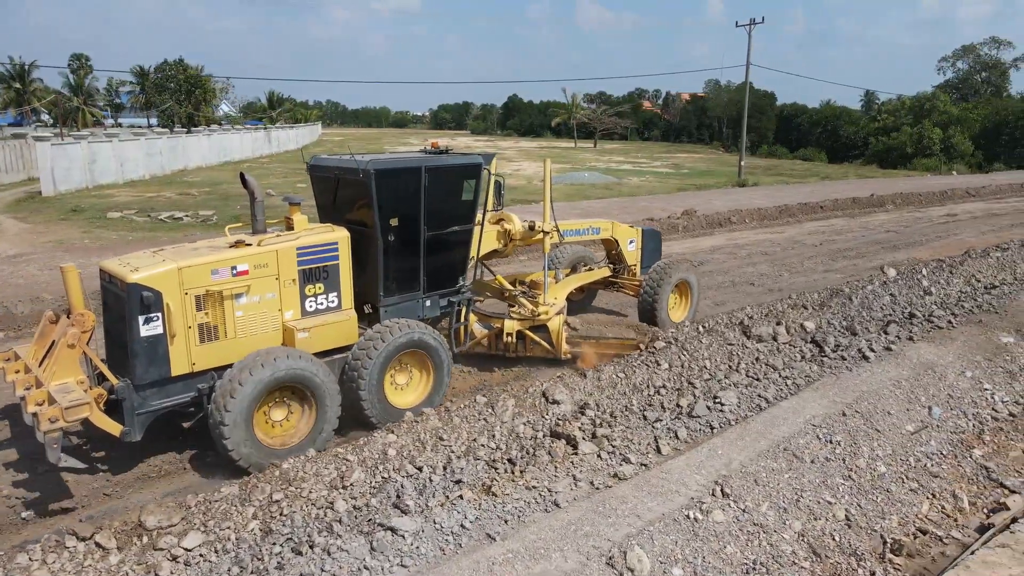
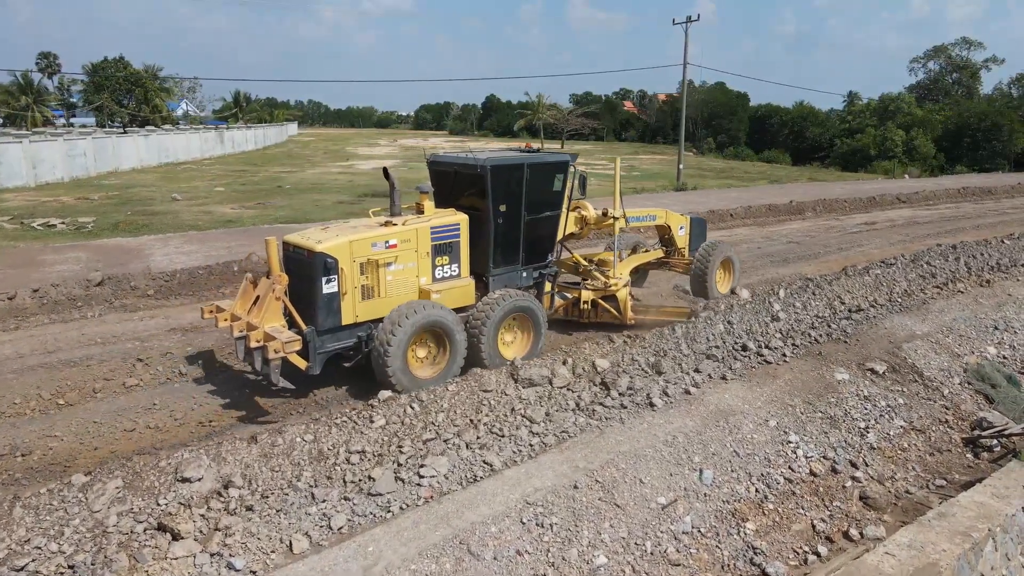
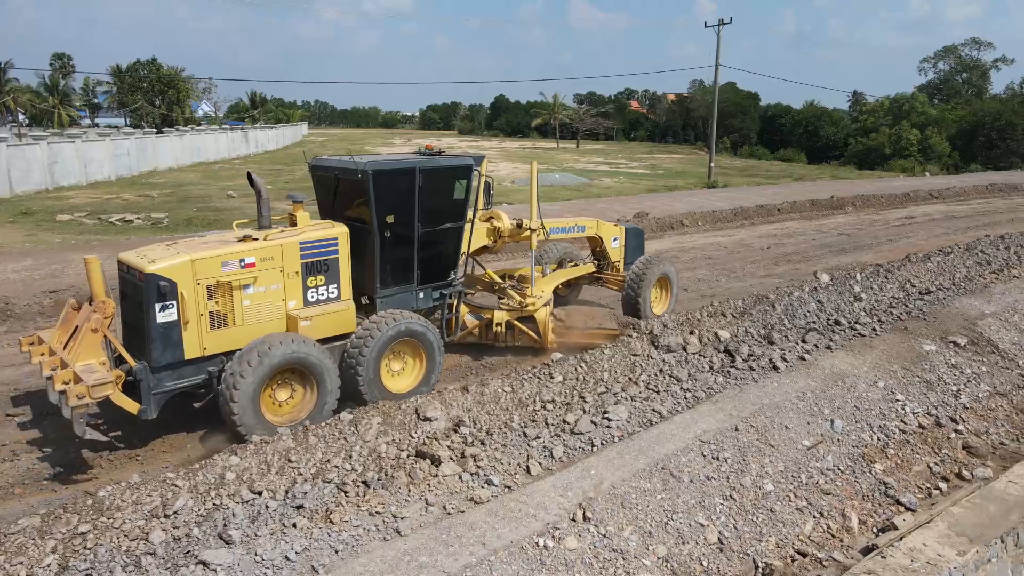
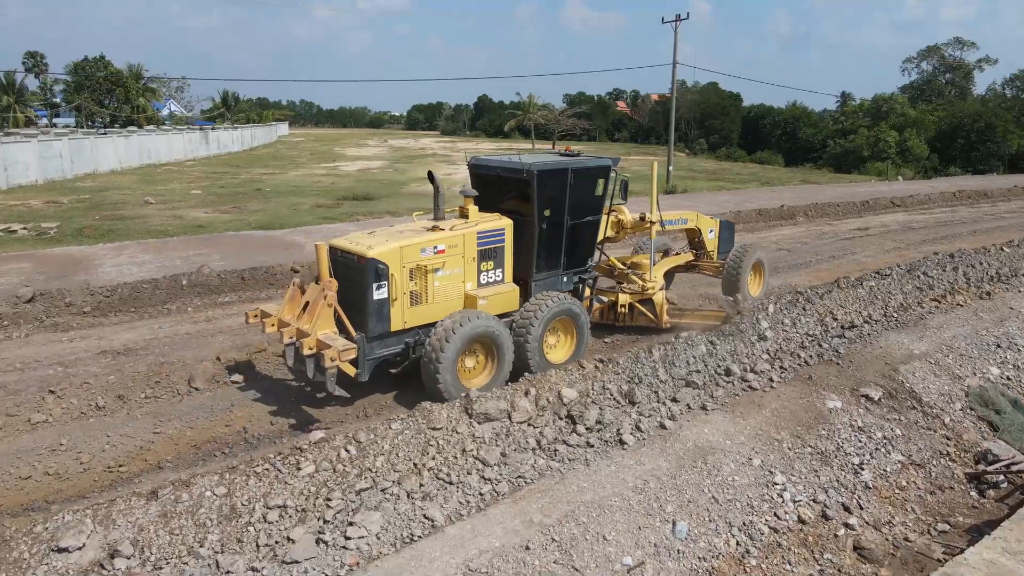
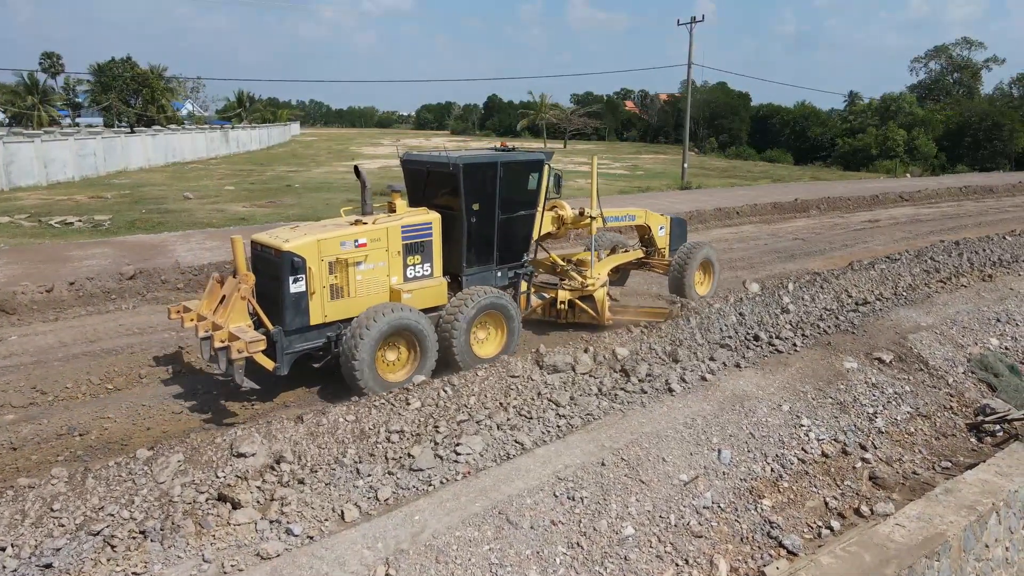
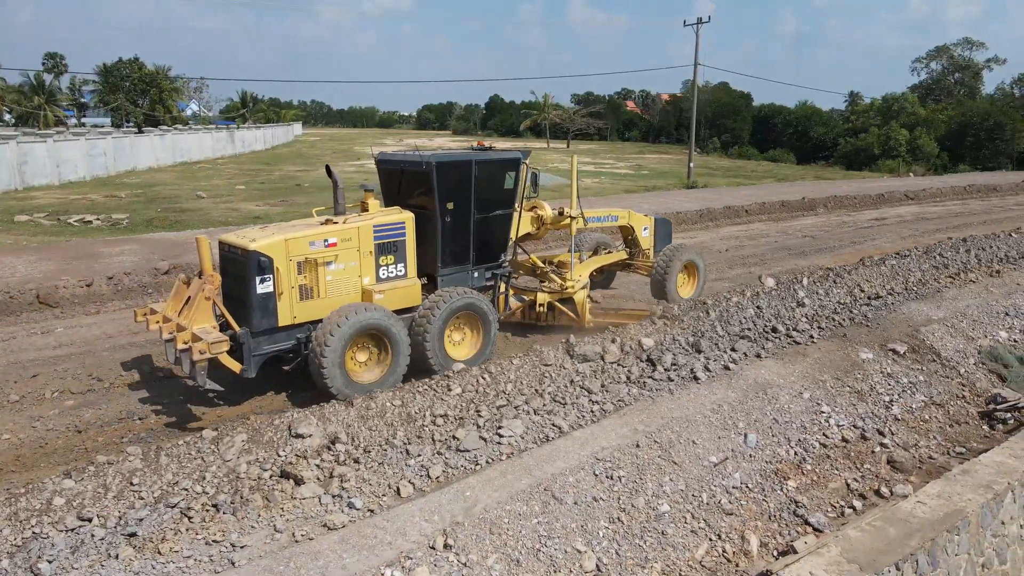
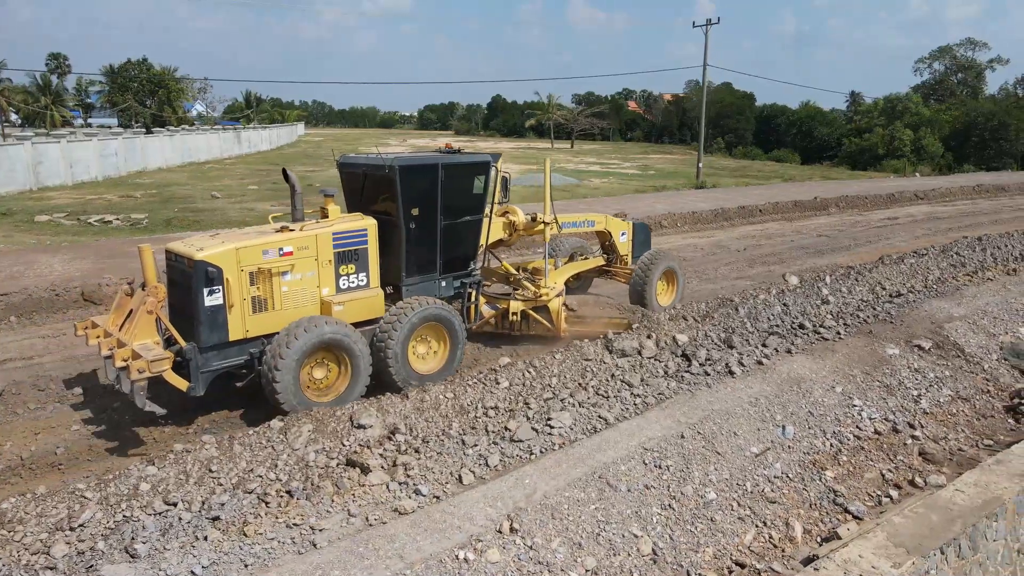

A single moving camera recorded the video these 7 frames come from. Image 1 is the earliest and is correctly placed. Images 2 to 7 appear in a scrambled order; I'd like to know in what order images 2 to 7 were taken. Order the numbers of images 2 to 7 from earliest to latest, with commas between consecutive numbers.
3, 7, 6, 5, 2, 4
